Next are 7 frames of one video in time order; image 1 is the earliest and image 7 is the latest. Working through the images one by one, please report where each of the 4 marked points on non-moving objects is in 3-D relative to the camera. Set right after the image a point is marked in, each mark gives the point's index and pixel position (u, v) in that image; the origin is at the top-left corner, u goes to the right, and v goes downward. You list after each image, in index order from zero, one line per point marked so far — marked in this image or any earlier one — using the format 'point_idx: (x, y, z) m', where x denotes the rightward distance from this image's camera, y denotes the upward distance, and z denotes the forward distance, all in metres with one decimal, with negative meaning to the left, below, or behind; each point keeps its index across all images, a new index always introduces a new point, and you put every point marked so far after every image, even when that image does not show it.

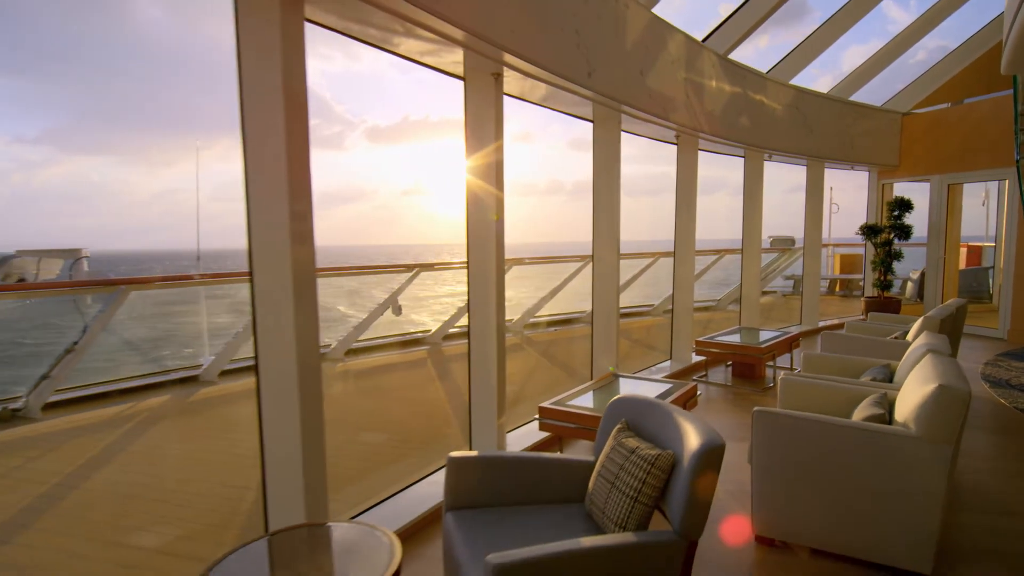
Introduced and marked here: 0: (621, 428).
0: (+0.3, -0.4, +1.8) m
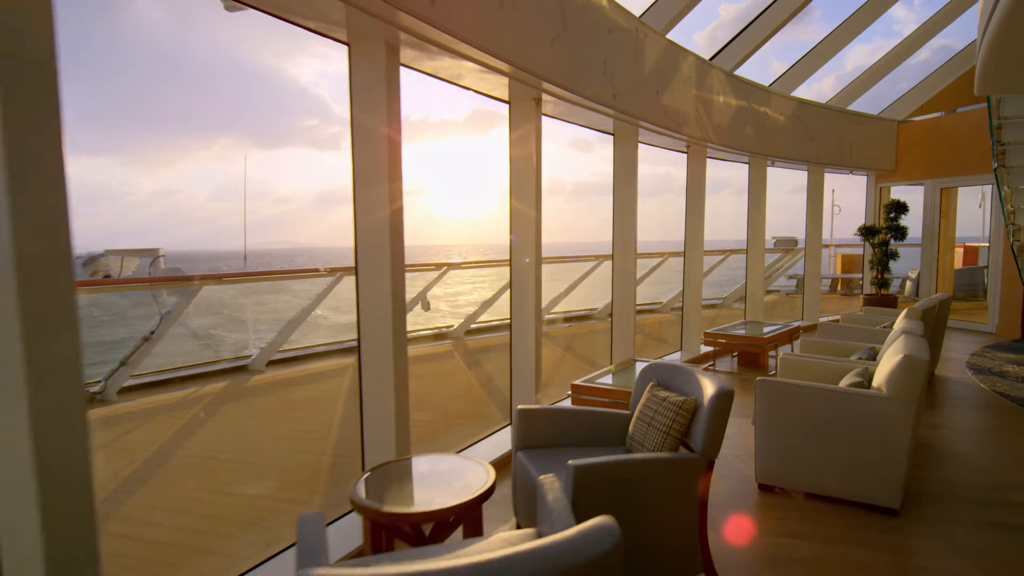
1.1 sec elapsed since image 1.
0: (+0.6, -0.4, +2.3) m
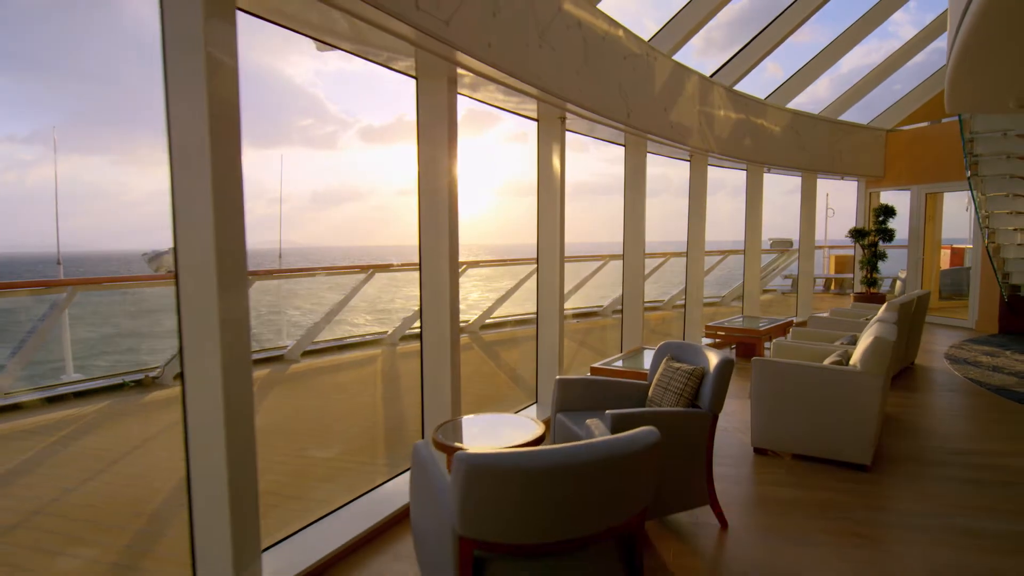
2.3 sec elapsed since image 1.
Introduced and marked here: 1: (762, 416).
0: (+0.8, -0.3, +2.8) m
1: (+1.4, -0.7, +3.3) m
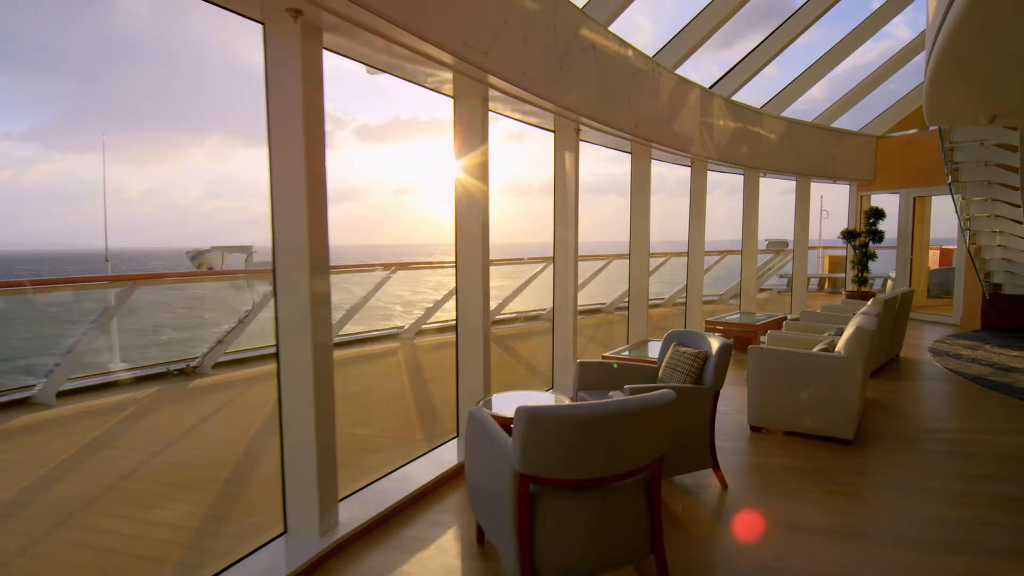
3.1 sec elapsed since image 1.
0: (+0.9, -0.3, +3.2) m
1: (+1.6, -0.7, +3.7) m
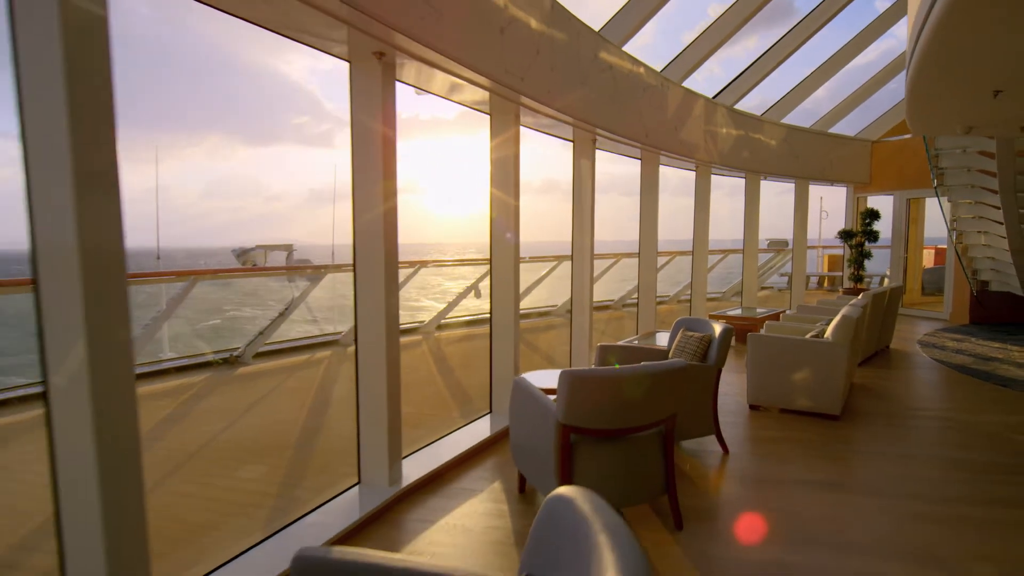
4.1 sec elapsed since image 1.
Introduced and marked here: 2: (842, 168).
0: (+1.1, -0.3, +3.7) m
1: (+1.8, -0.7, +4.2) m
2: (+5.5, +2.0, +9.6) m
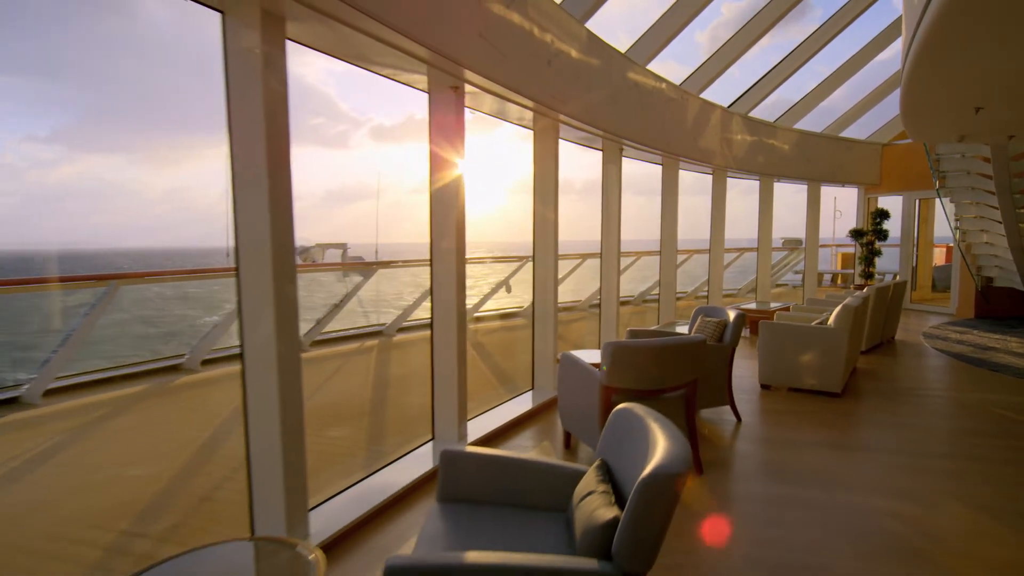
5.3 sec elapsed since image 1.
0: (+1.4, -0.2, +4.2) m
1: (+2.1, -0.6, +4.7) m
2: (+6.0, +2.1, +10.1) m
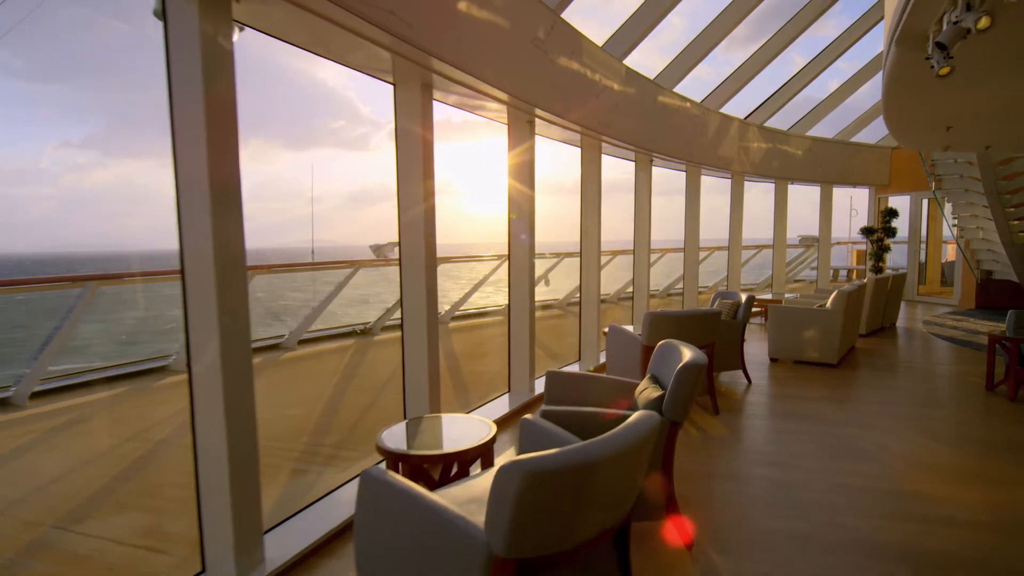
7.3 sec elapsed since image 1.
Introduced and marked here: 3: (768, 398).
0: (+1.9, -0.1, +5.2) m
1: (+2.6, -0.5, +5.6) m
2: (+6.6, +2.2, +10.8) m
3: (+2.0, -0.9, +4.5) m
